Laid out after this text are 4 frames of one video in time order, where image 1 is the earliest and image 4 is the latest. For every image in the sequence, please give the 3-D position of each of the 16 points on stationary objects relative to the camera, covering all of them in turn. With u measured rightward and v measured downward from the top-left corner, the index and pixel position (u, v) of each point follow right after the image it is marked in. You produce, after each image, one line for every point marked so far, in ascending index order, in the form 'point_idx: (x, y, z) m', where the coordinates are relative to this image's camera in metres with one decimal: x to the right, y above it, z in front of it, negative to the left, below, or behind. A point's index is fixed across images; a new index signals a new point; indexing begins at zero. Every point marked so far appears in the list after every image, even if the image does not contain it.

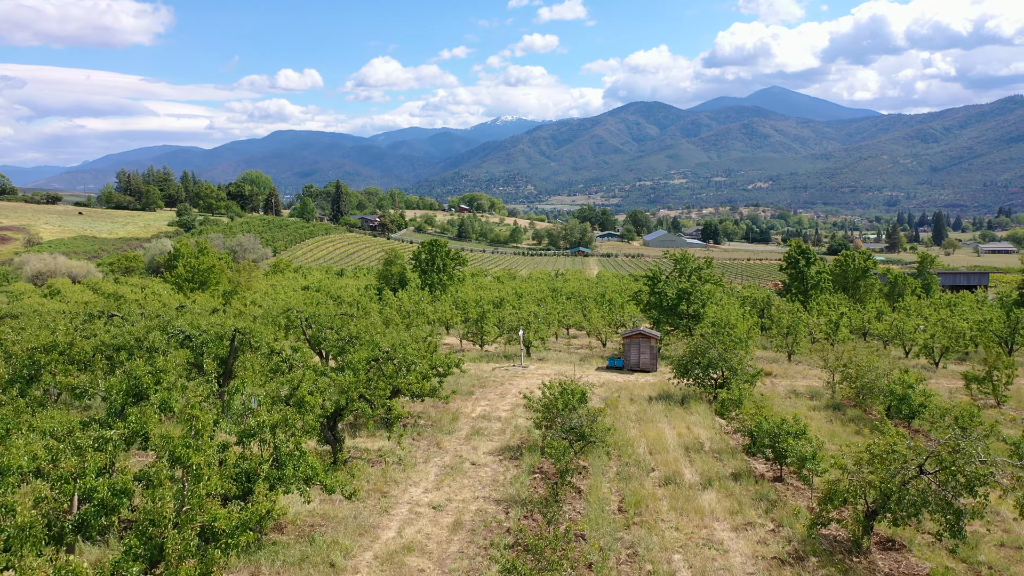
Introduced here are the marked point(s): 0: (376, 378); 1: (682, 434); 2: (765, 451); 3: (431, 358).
0: (-2.9, -1.9, +16.0) m
1: (+4.0, -3.5, +18.2) m
2: (+4.9, -3.2, +15.0) m
3: (-2.1, -1.8, +19.4) m
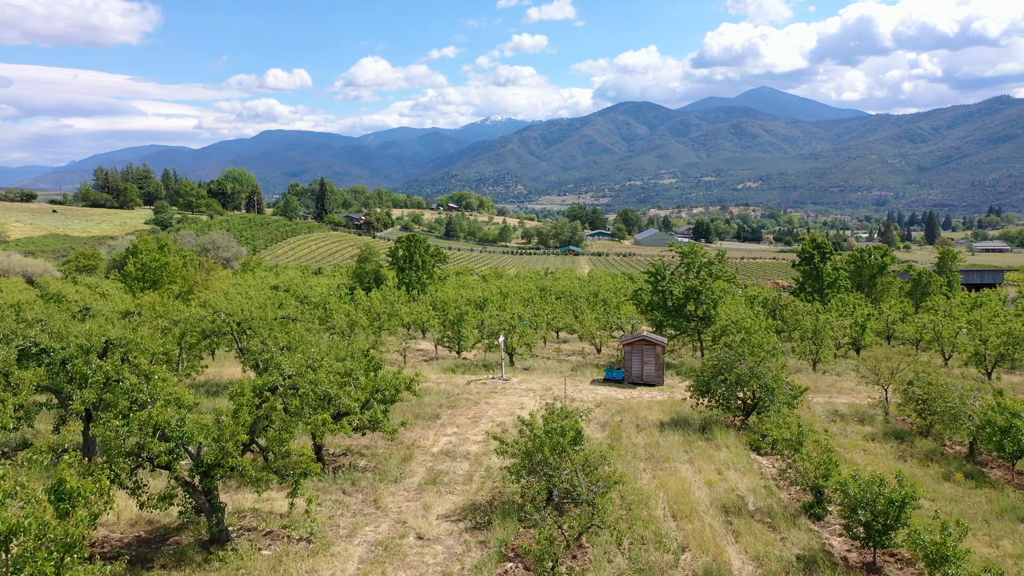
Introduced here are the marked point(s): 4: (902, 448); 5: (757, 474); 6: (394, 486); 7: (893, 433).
0: (-3.4, -1.8, +11.0) m
1: (+3.5, -3.4, +13.3) m
2: (+4.4, -3.1, +10.1) m
3: (-2.6, -1.7, +14.4) m
4: (+8.4, -3.4, +16.5) m
5: (+4.5, -3.4, +14.2) m
6: (-2.1, -3.5, +13.5) m
7: (+8.9, -3.4, +18.0) m
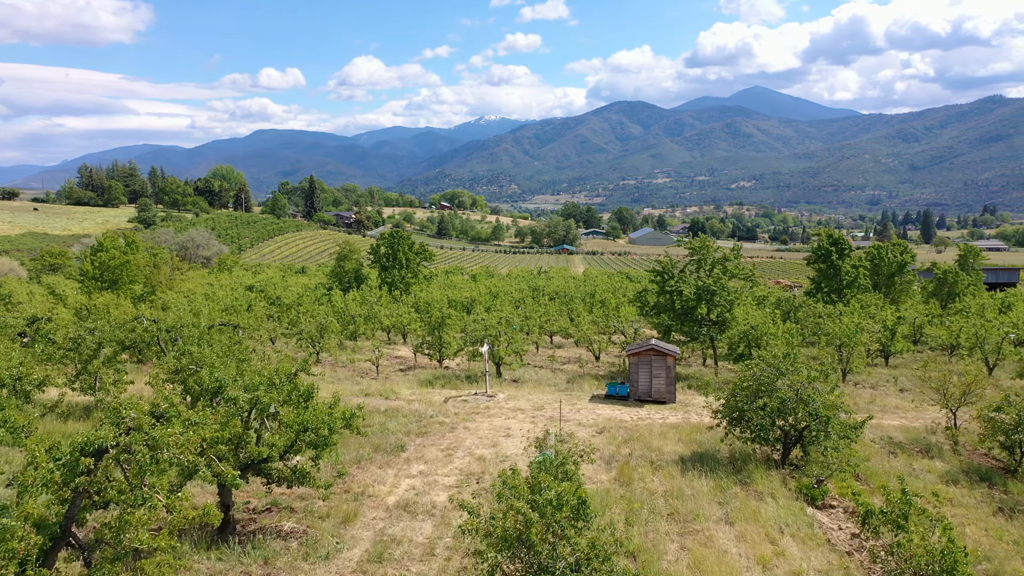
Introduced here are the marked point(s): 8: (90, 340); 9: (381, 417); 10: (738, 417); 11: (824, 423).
0: (-3.7, -1.9, +7.2) m
1: (+3.2, -3.4, +9.5) m
2: (+4.2, -3.1, +6.3) m
3: (-2.9, -1.7, +10.6) m
4: (+8.0, -3.4, +12.8) m
5: (+4.2, -3.5, +10.4) m
6: (-2.4, -3.5, +9.7) m
7: (+8.6, -3.4, +14.3) m
8: (-9.7, -1.2, +17.7) m
9: (-3.1, -3.1, +18.5) m
10: (+4.3, -2.4, +14.6) m
11: (+5.5, -2.3, +13.6) m
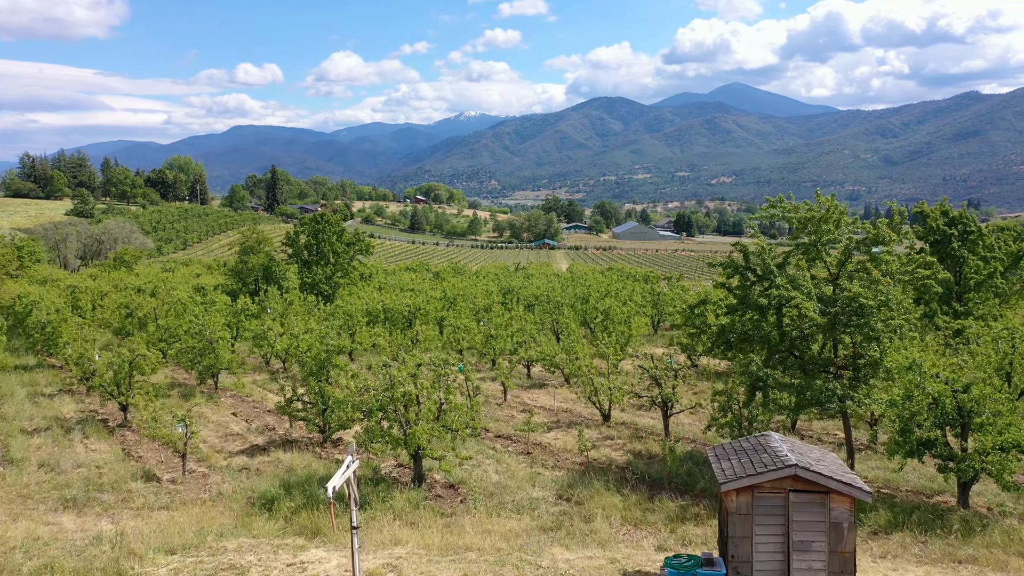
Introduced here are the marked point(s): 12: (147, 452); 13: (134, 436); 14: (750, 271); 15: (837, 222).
0: (-4.3, -2.2, -6.6) m
1: (+2.5, -3.7, -4.1) m
2: (+3.5, -3.4, -7.2) m
3: (-3.7, -2.1, -3.2) m
4: (+7.2, -3.7, -0.7) m
5: (+3.5, -3.8, -3.2) m
6: (-3.1, -3.8, -4.1) m
7: (+7.8, -3.7, +0.8) m
8: (-10.7, -1.5, +3.7) m
9: (-4.1, -3.4, +4.7) m
10: (+3.4, -2.7, +1.0) m
11: (+4.7, -2.6, +0.1) m
12: (-7.7, -3.4, +16.3) m
13: (-8.8, -3.4, +18.0) m
14: (+4.5, +0.4, +14.4) m
15: (+5.9, +1.3, +14.2) m
